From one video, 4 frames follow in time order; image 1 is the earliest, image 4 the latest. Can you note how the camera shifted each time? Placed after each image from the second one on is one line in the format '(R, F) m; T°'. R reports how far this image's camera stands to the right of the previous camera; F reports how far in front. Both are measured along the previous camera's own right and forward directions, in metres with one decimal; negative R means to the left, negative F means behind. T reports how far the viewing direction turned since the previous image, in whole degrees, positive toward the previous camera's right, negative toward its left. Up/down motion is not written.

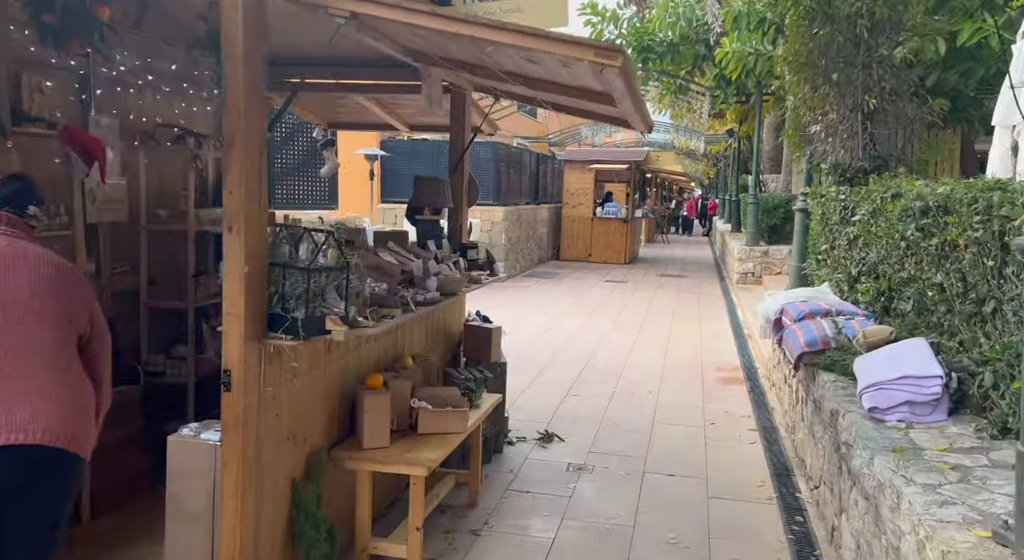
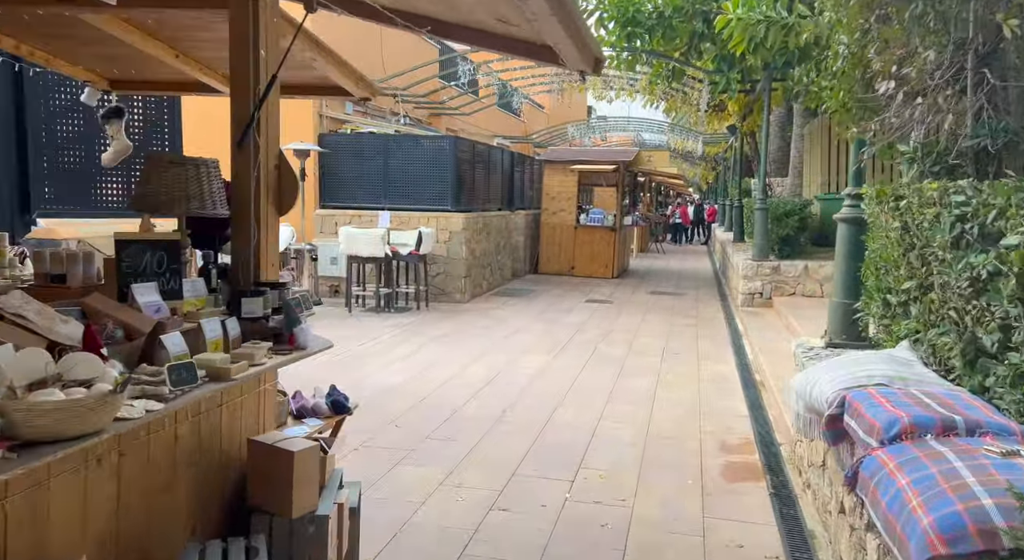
(+0.5, +2.3) m; 0°
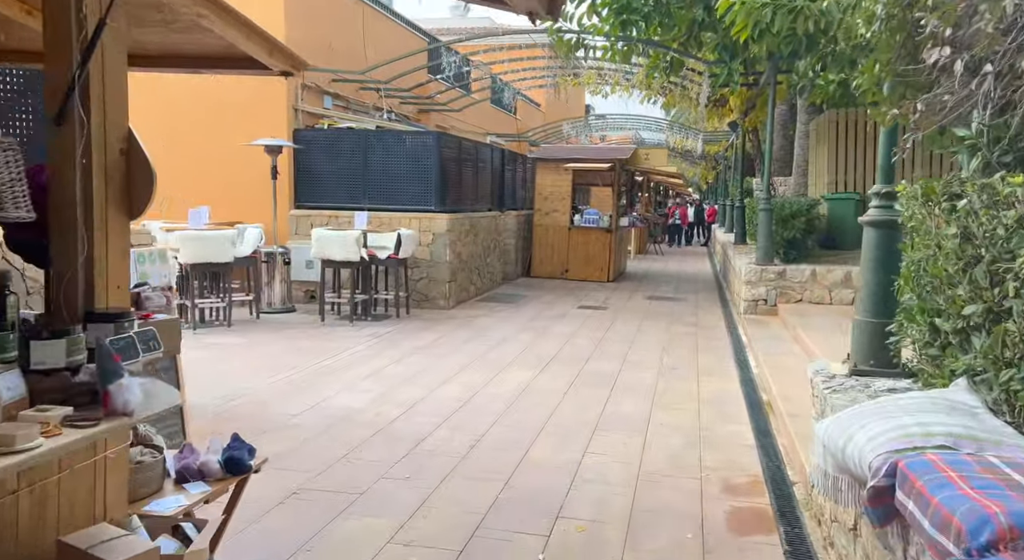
(+0.2, +0.8) m; 0°
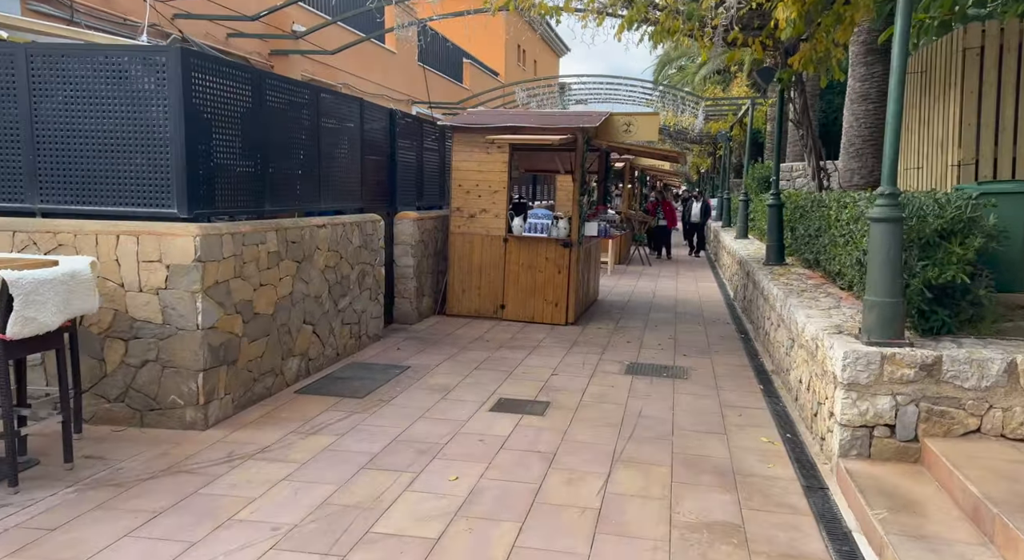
(+1.0, +6.1) m; +1°
